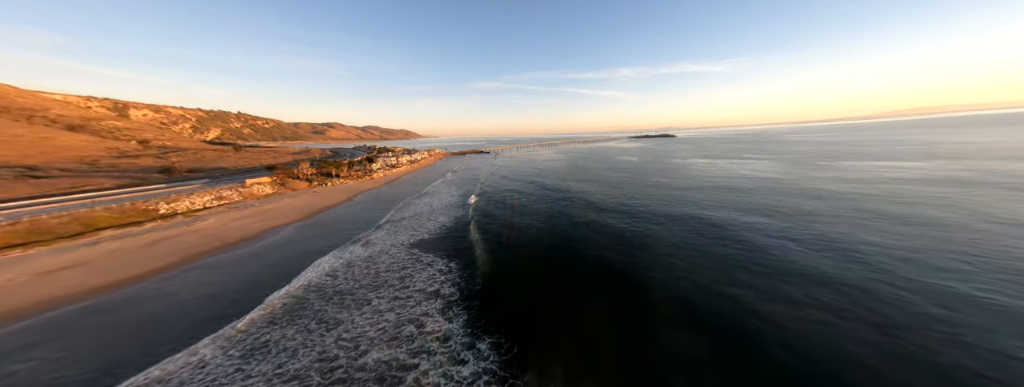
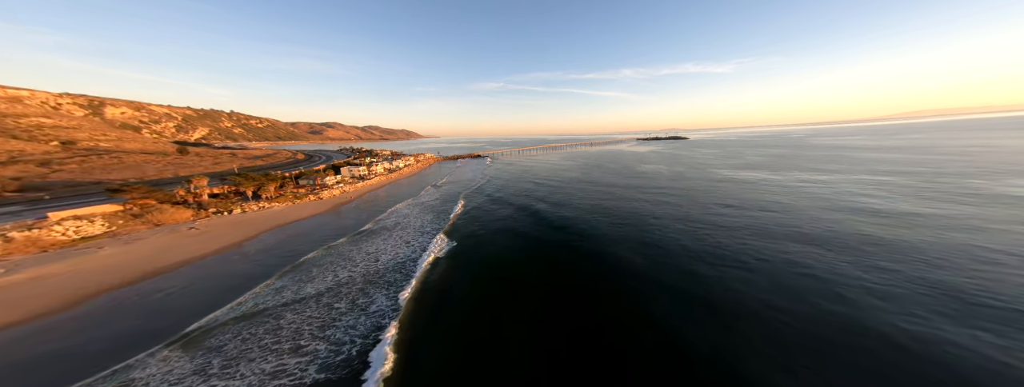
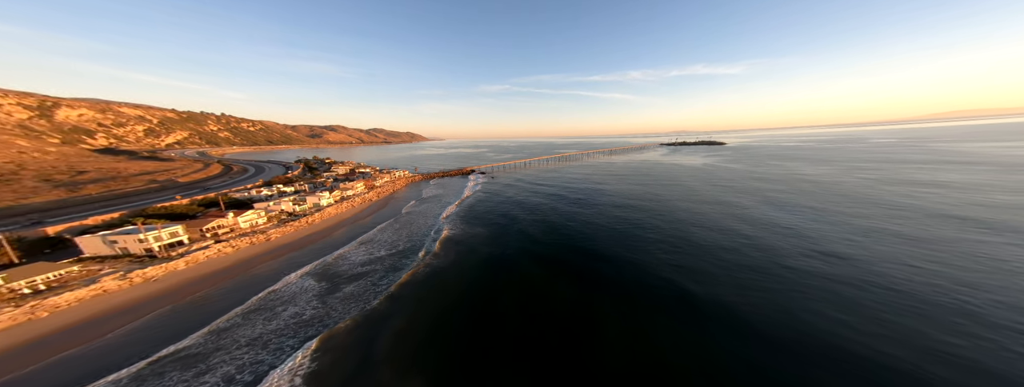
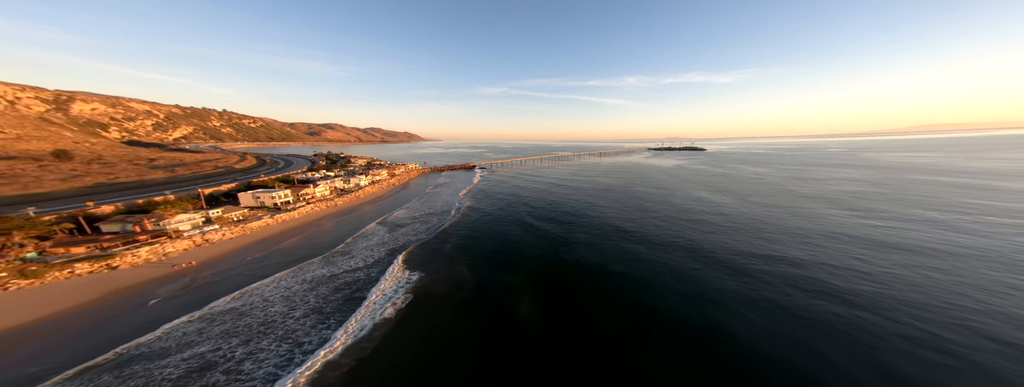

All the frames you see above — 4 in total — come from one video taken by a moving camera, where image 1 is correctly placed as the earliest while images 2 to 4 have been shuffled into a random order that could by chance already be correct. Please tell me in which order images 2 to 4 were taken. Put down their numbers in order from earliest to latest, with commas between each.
2, 4, 3
